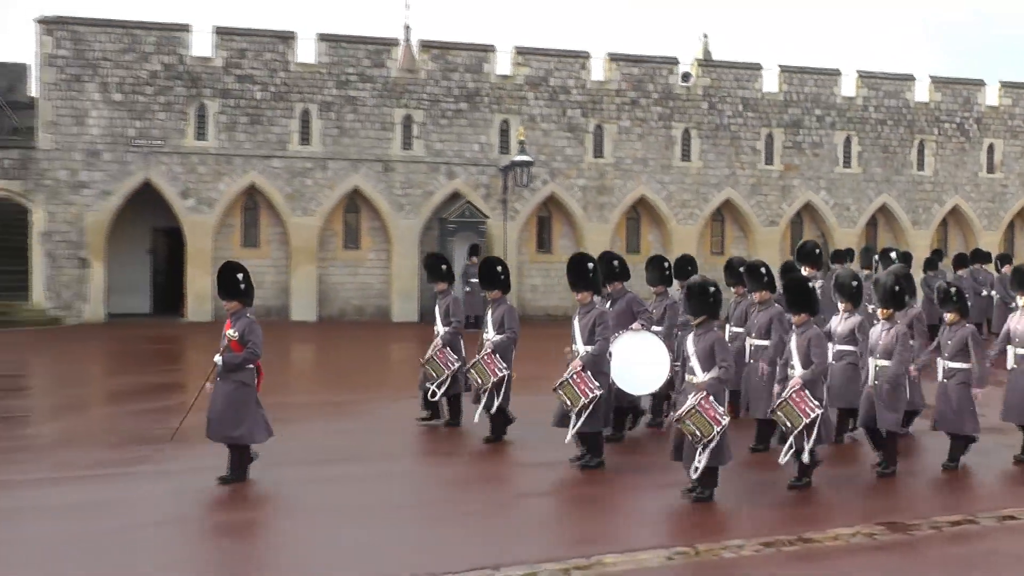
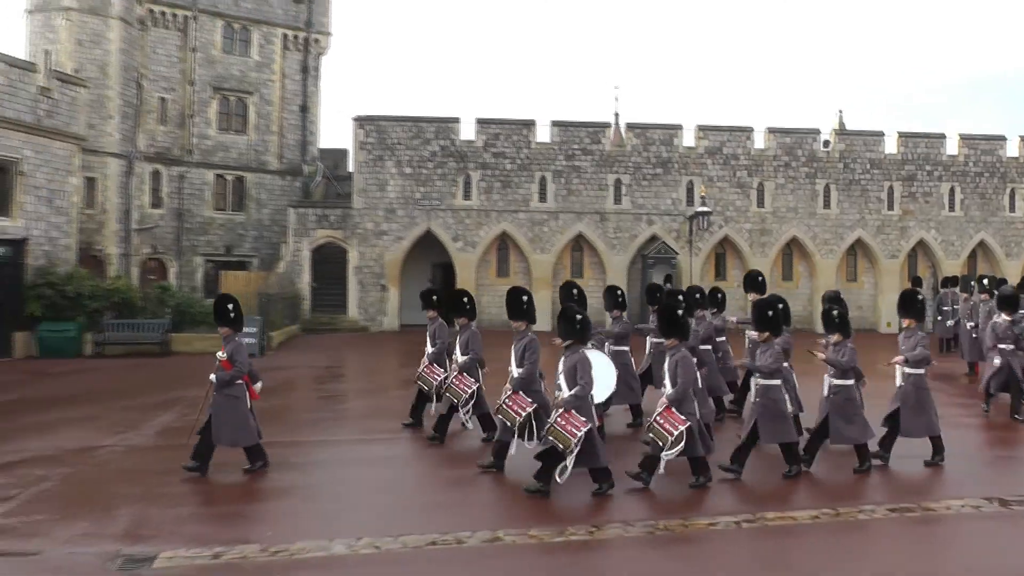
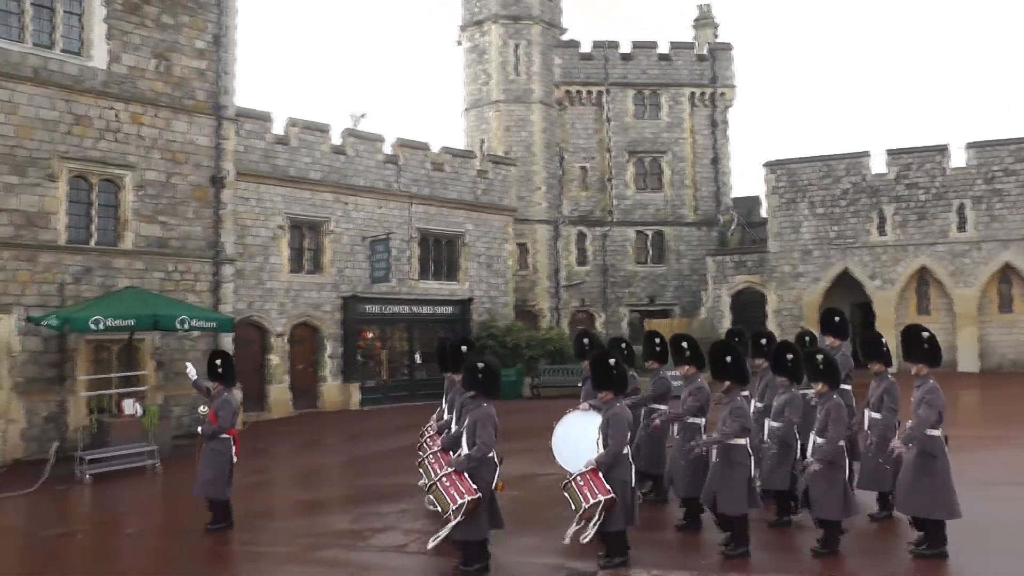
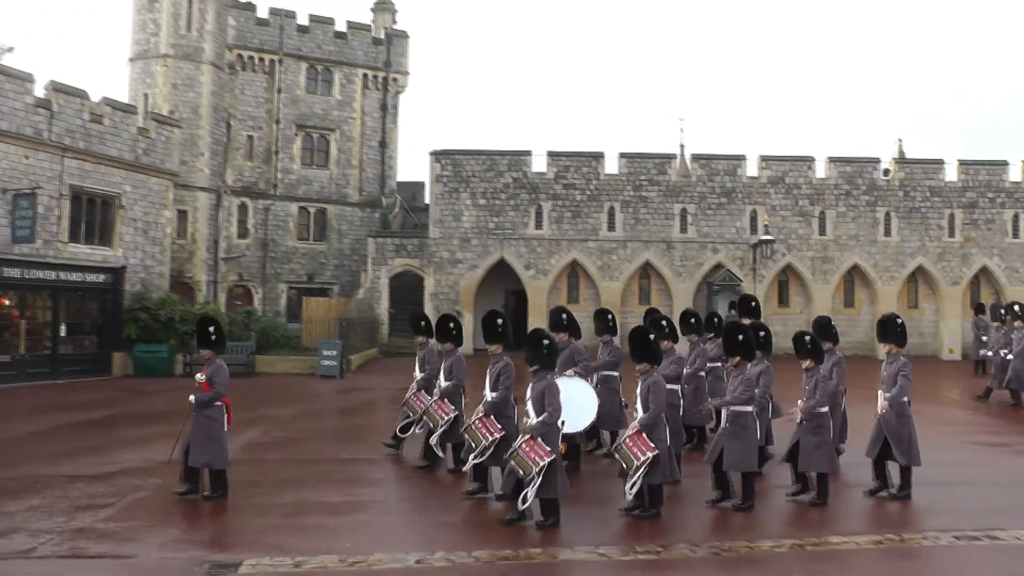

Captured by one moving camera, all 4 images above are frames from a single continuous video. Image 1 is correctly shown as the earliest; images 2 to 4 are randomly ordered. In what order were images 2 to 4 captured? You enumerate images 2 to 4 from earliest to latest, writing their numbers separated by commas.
2, 4, 3
